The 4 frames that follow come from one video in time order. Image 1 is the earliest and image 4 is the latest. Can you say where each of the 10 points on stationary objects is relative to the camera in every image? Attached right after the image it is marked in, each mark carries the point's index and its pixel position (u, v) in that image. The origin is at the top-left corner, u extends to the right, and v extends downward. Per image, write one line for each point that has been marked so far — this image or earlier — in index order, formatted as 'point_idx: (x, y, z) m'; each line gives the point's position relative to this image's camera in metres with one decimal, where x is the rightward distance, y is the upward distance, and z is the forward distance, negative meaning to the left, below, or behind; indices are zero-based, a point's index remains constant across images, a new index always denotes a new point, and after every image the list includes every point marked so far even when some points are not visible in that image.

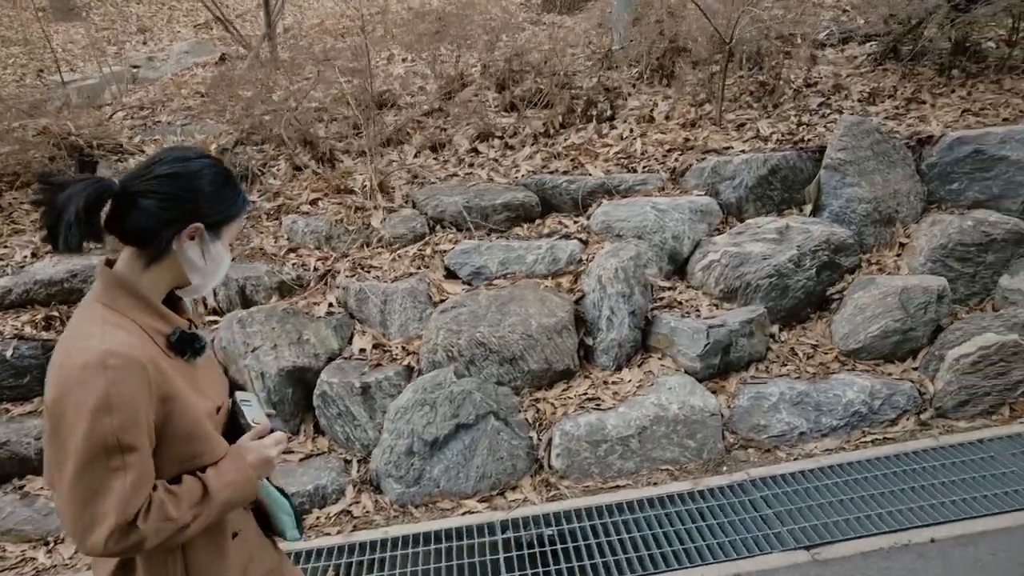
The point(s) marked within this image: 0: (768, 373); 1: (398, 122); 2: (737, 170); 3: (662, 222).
0: (+1.8, -0.6, +4.3) m
1: (-1.1, +1.6, +5.9) m
2: (+1.8, +1.0, +5.0) m
3: (+1.1, +0.5, +4.7) m
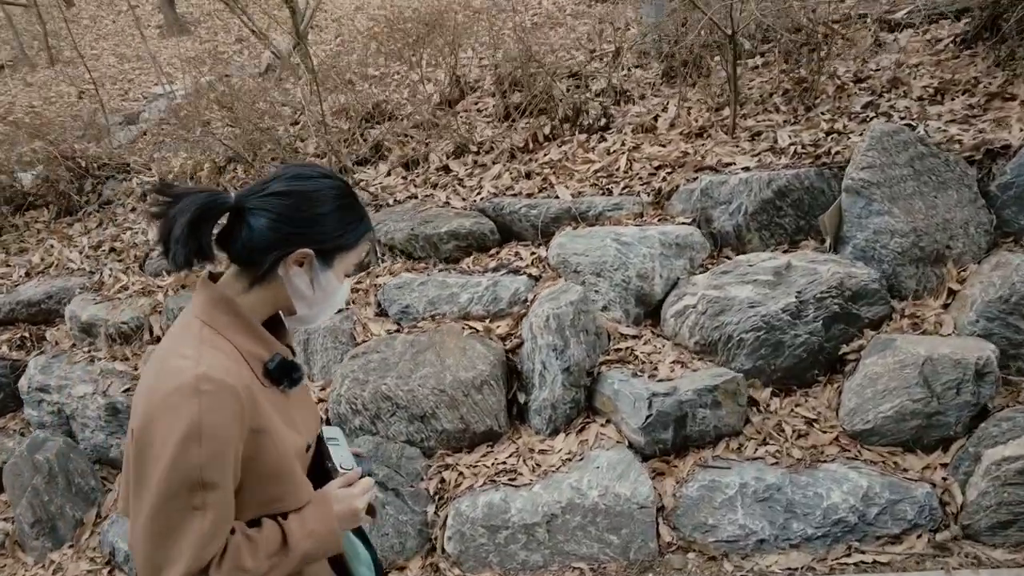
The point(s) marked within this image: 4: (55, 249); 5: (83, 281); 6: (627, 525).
0: (+1.3, -0.9, +3.4) m
1: (-1.2, +1.4, +5.6) m
2: (+1.5, +0.6, +4.1) m
3: (+0.7, +0.2, +4.0) m
4: (-4.0, +0.3, +5.3) m
5: (-3.5, +0.1, +4.9) m
6: (+0.6, -1.2, +3.2) m
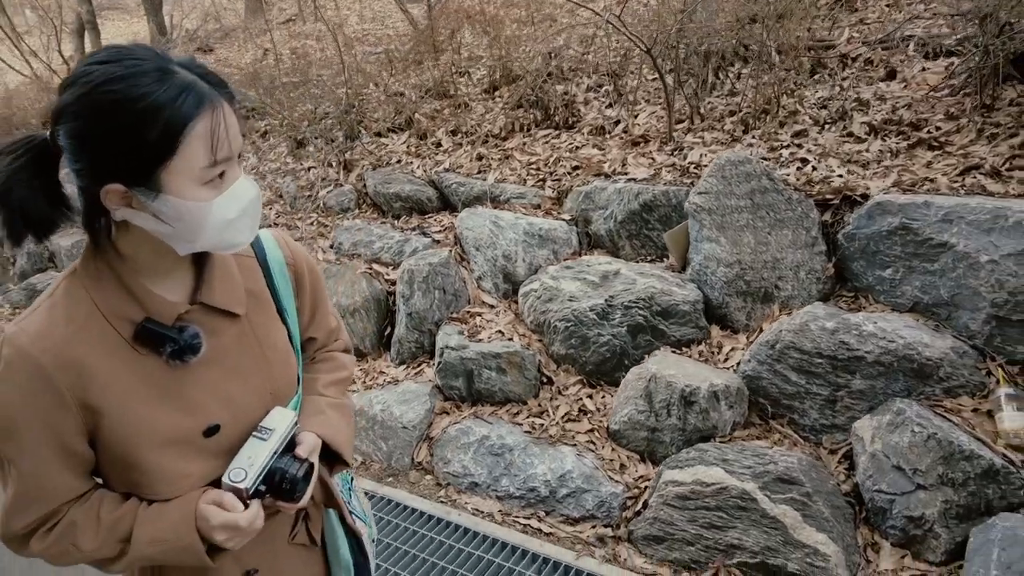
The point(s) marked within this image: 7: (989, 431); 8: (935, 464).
0: (0.0, -0.8, +4.0) m
1: (-1.0, +1.9, +6.7) m
2: (+0.7, +0.6, +4.4) m
3: (-0.1, +0.4, +4.6) m
4: (-3.8, +1.5, +7.6) m
5: (-3.6, +1.1, +7.0) m
6: (-0.8, -1.0, +4.0) m
7: (+2.2, -0.7, +2.9) m
8: (+1.9, -0.8, +2.8) m
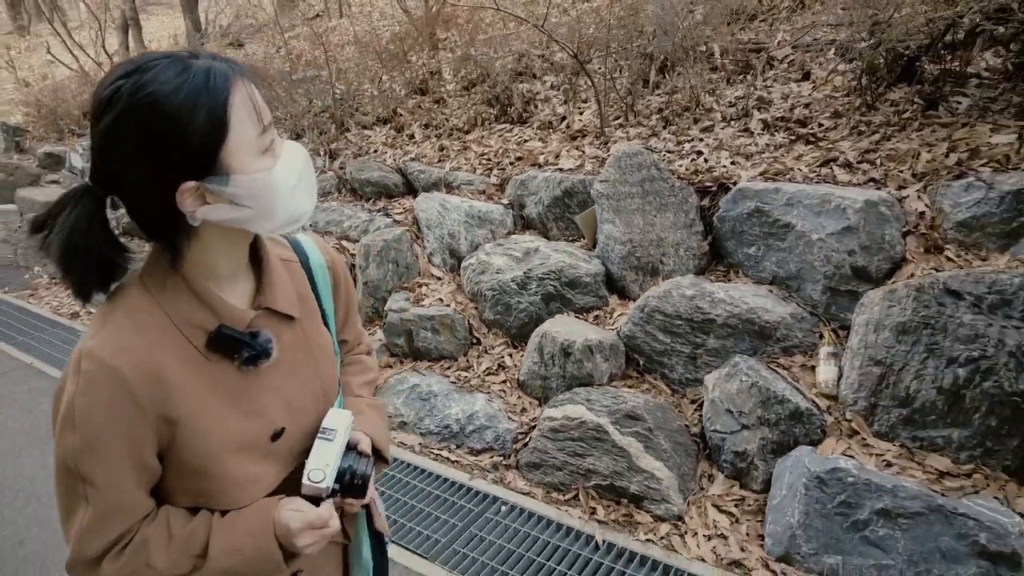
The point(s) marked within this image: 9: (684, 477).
0: (-0.5, -0.6, +4.6) m
1: (-1.3, +2.2, +7.4) m
2: (+0.2, +0.8, +5.0) m
3: (-0.6, +0.6, +5.2) m
4: (-4.1, +1.9, +8.4) m
5: (-3.9, +1.5, +7.8) m
6: (-1.3, -0.8, +4.7) m
7: (+1.7, -0.5, +3.4) m
8: (+1.3, -0.7, +3.4) m
9: (+1.0, -1.1, +3.4) m
